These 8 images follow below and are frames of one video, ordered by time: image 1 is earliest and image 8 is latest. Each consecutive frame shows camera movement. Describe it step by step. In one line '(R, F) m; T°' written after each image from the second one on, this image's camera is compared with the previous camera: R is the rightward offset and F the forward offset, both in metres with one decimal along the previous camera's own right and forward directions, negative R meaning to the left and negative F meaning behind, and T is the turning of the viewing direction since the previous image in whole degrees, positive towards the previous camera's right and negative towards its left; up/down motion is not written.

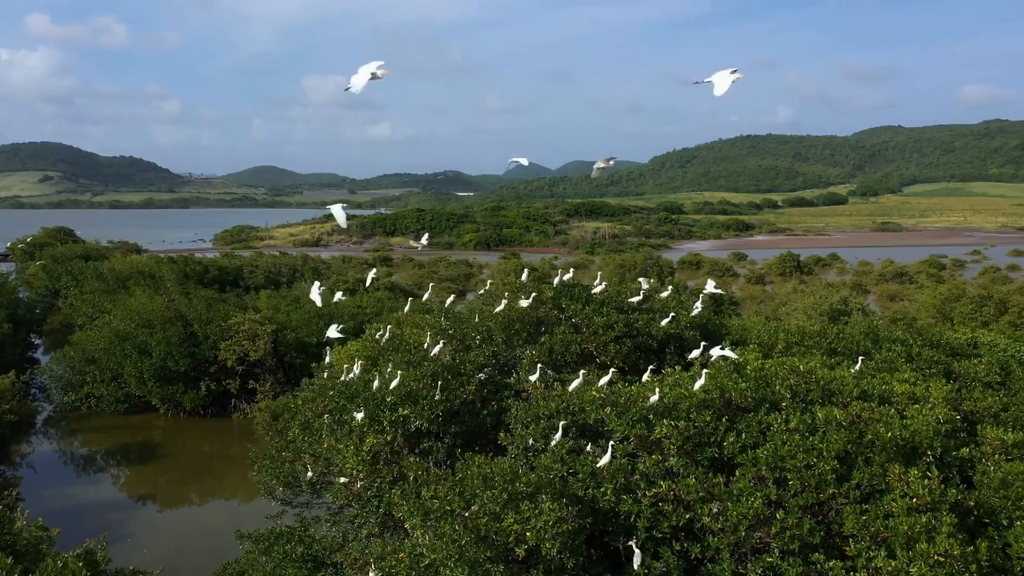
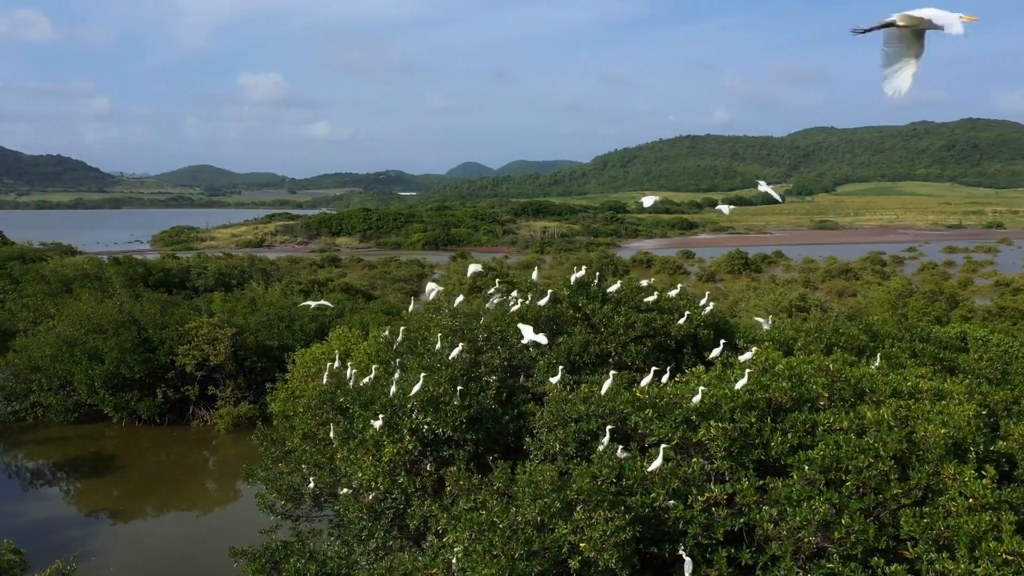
(-1.1, +0.5) m; +4°
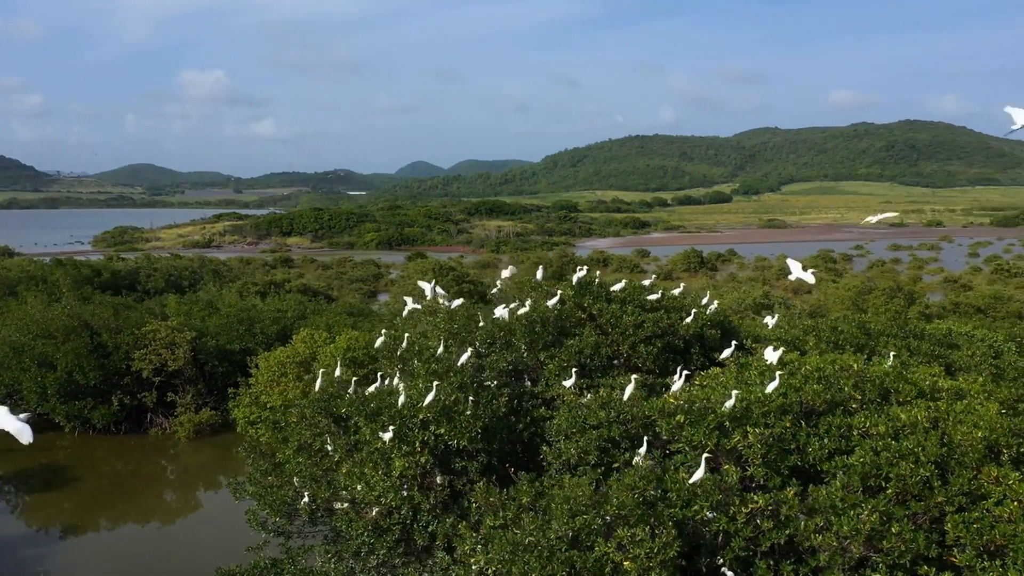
(-0.8, +0.6) m; +3°
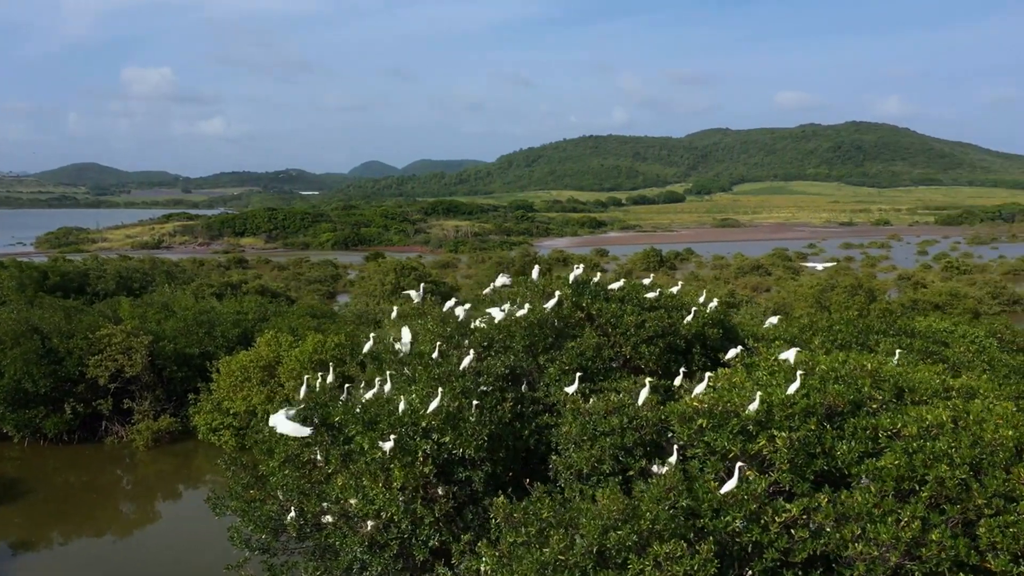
(-0.6, +0.6) m; +3°
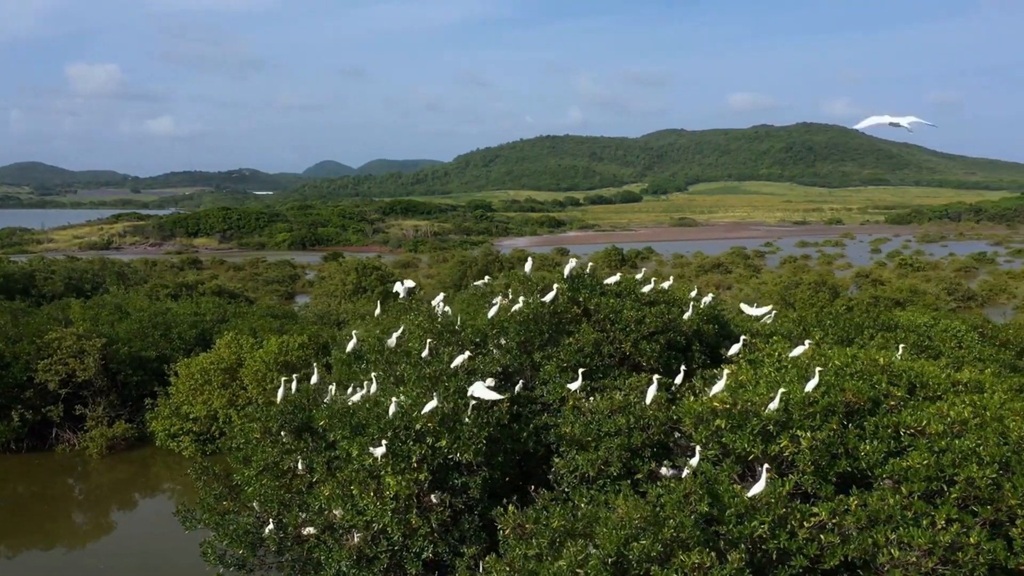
(-0.5, +0.7) m; +3°
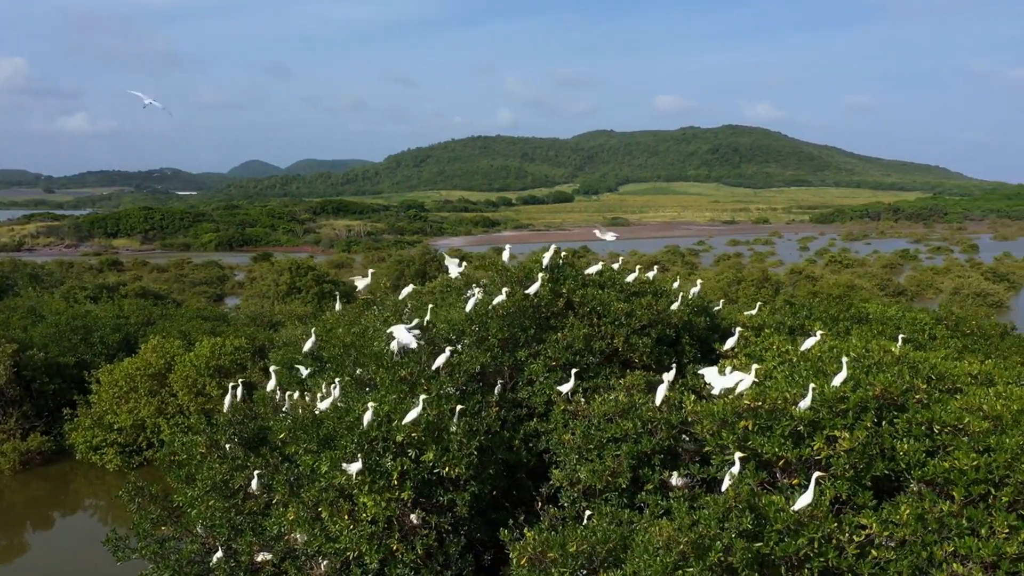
(-0.6, +1.1) m; +5°
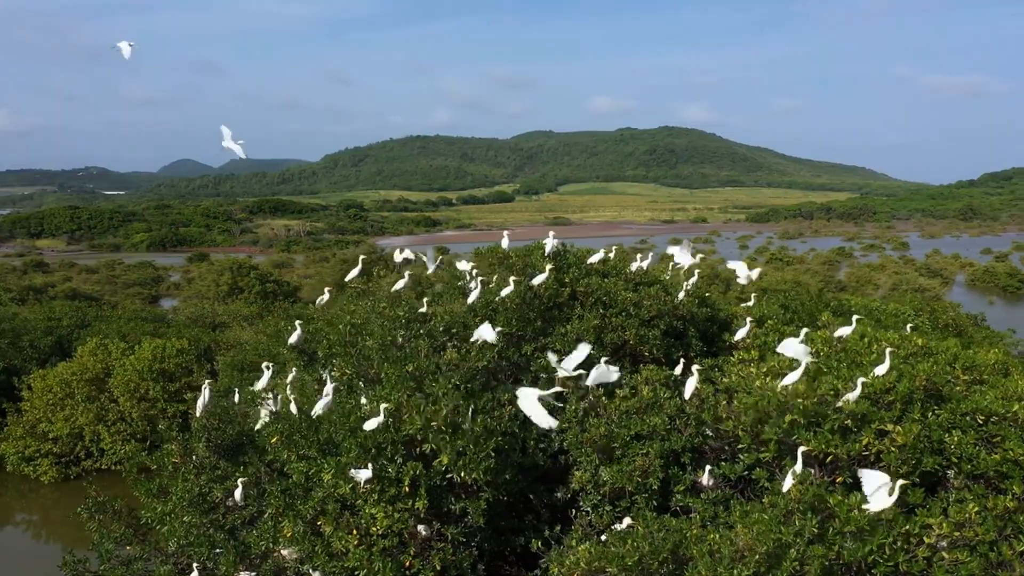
(-0.7, +0.8) m; +4°
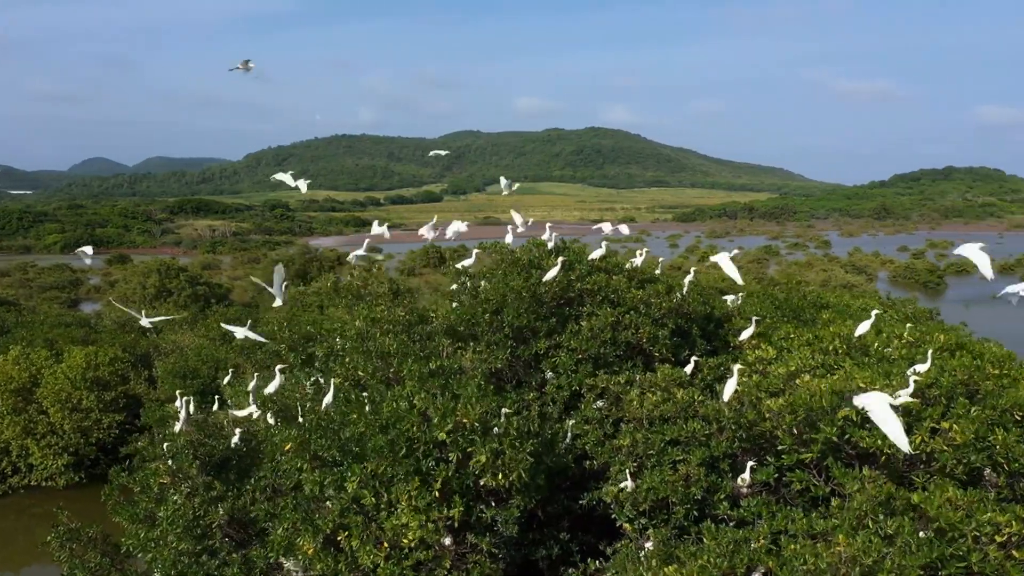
(-0.9, +0.5) m; +5°
